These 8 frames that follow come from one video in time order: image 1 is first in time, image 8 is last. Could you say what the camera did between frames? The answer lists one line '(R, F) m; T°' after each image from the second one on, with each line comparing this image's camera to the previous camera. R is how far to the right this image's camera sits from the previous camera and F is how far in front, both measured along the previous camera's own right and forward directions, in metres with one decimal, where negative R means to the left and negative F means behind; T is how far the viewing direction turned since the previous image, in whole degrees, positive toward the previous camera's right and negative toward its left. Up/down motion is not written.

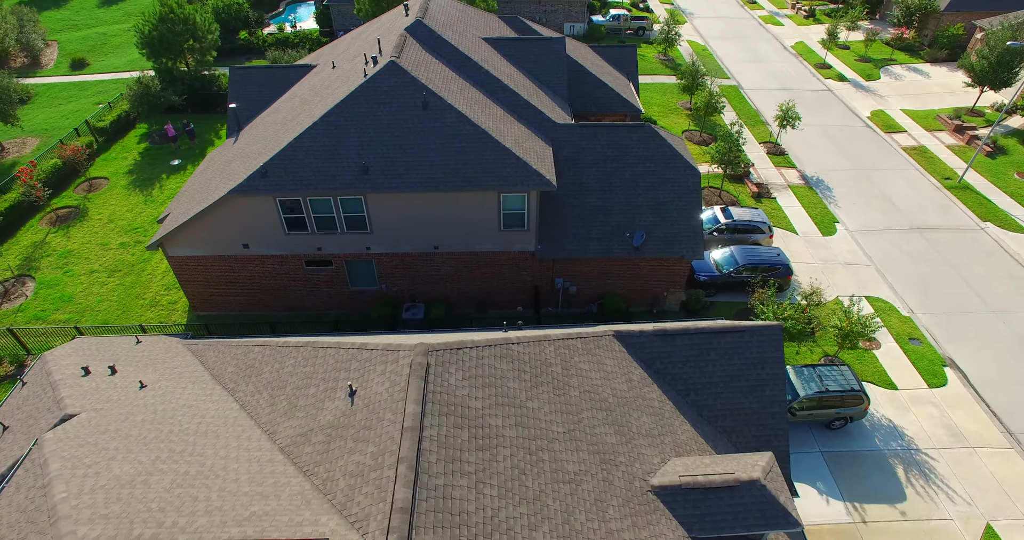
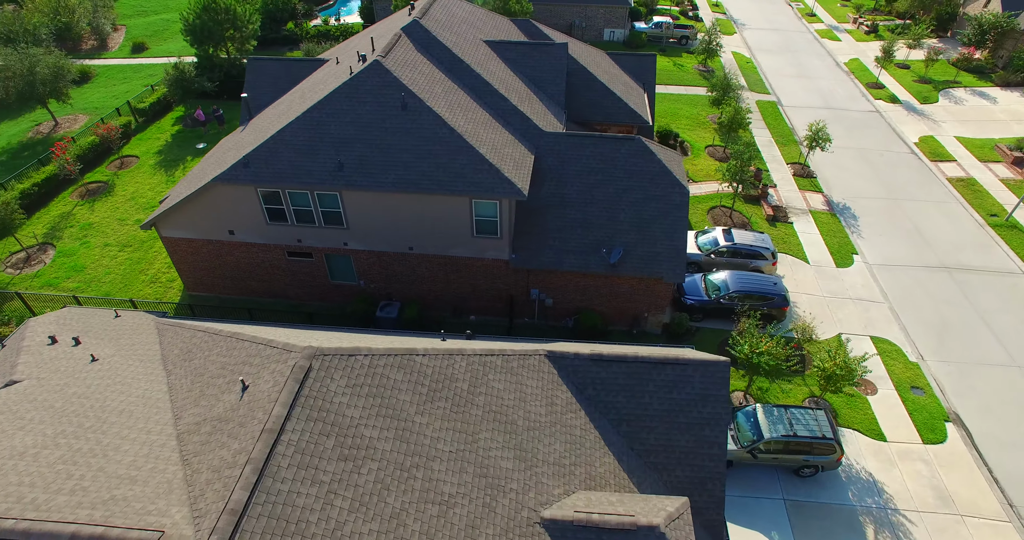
(+3.0, +0.4) m; -5°
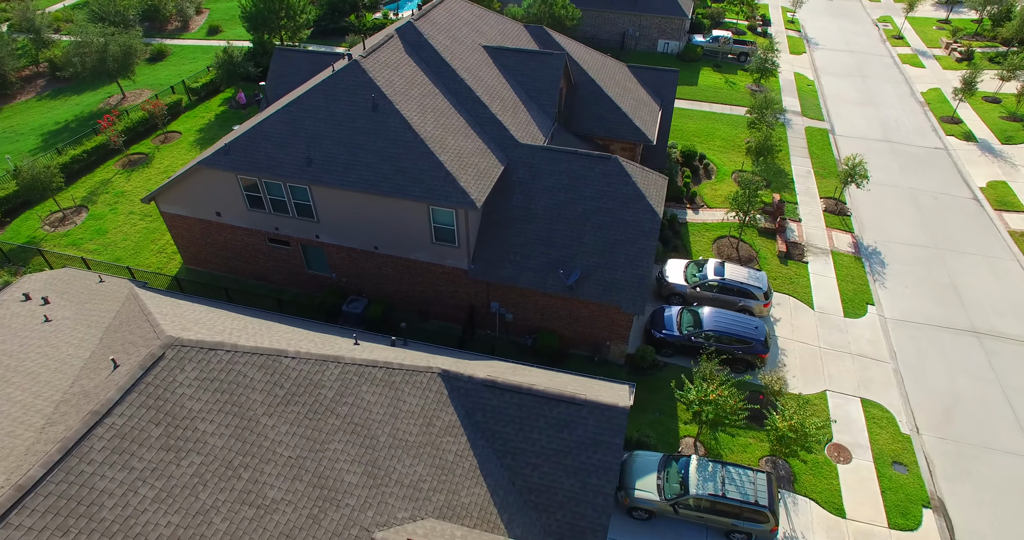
(+4.2, +0.6) m; -7°
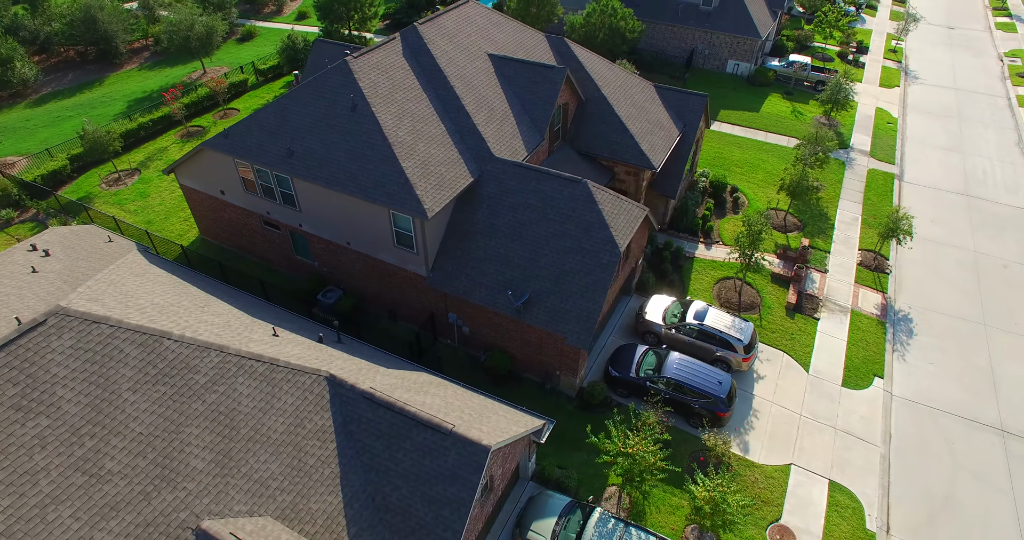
(+4.6, +0.7) m; -9°
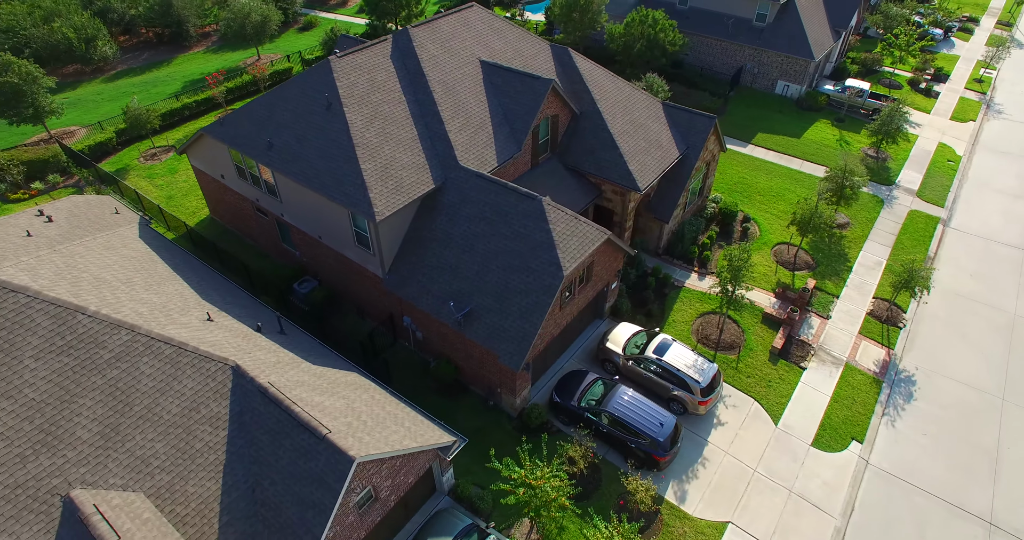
(+4.1, +0.6) m; -7°
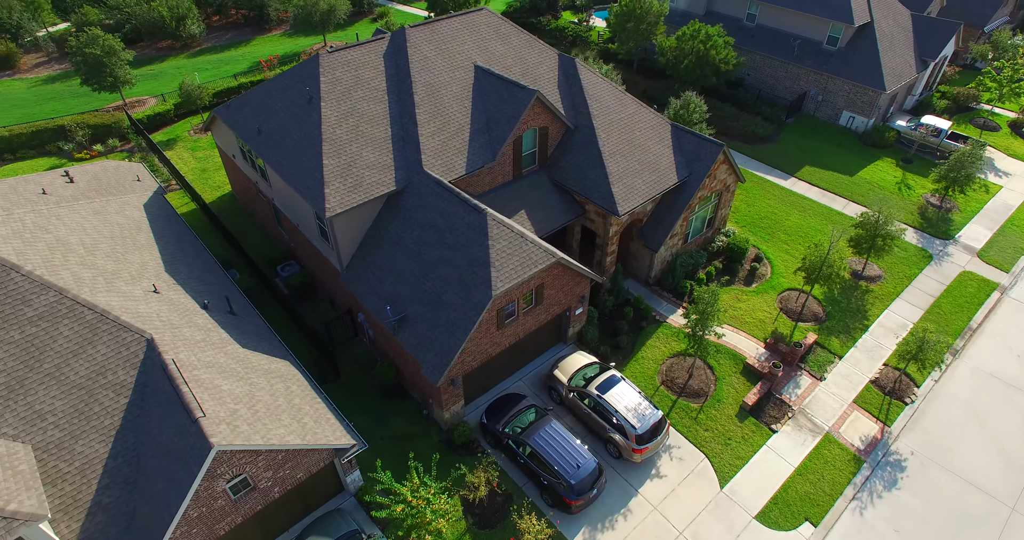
(+4.6, +0.9) m; -8°
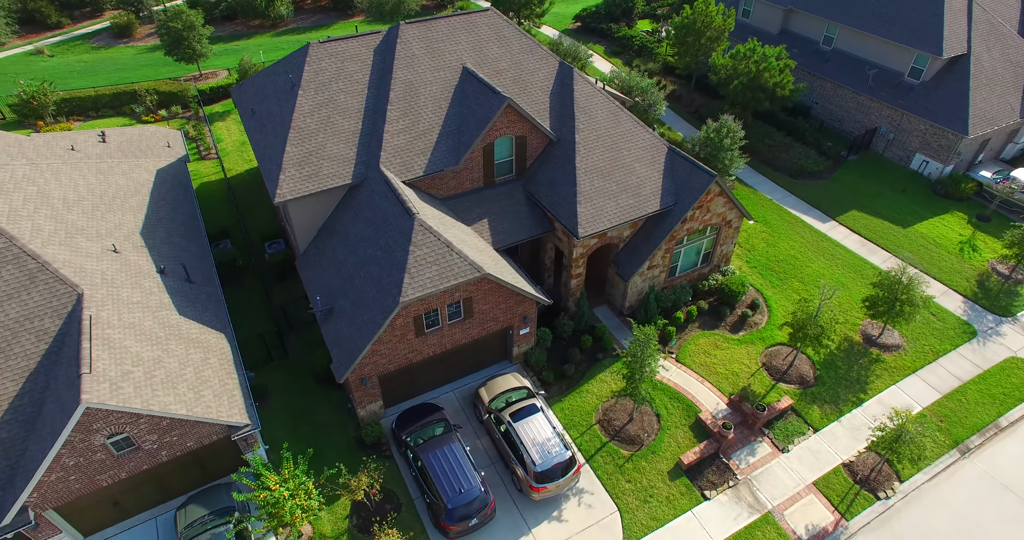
(+5.3, +1.1) m; -9°
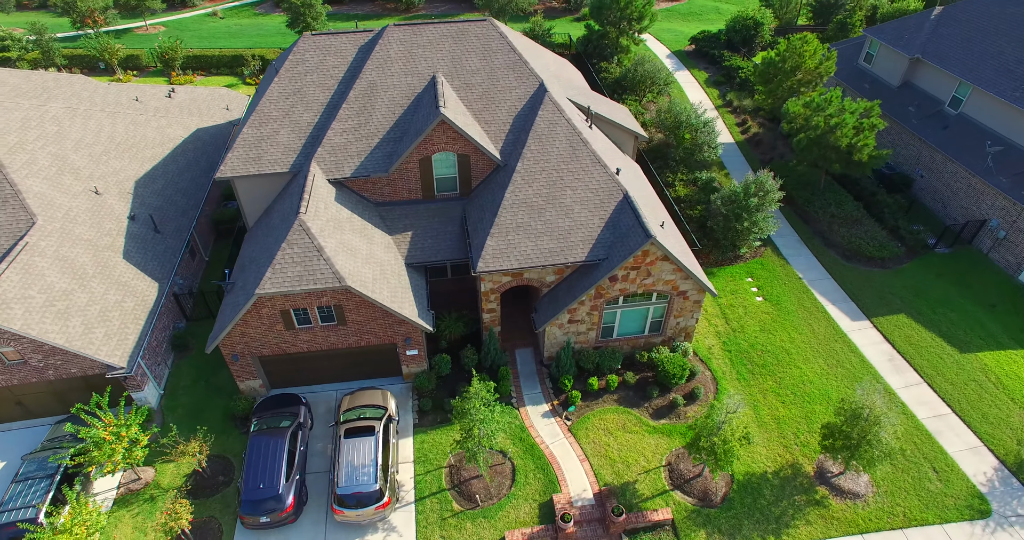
(+8.5, +2.1) m; -15°
